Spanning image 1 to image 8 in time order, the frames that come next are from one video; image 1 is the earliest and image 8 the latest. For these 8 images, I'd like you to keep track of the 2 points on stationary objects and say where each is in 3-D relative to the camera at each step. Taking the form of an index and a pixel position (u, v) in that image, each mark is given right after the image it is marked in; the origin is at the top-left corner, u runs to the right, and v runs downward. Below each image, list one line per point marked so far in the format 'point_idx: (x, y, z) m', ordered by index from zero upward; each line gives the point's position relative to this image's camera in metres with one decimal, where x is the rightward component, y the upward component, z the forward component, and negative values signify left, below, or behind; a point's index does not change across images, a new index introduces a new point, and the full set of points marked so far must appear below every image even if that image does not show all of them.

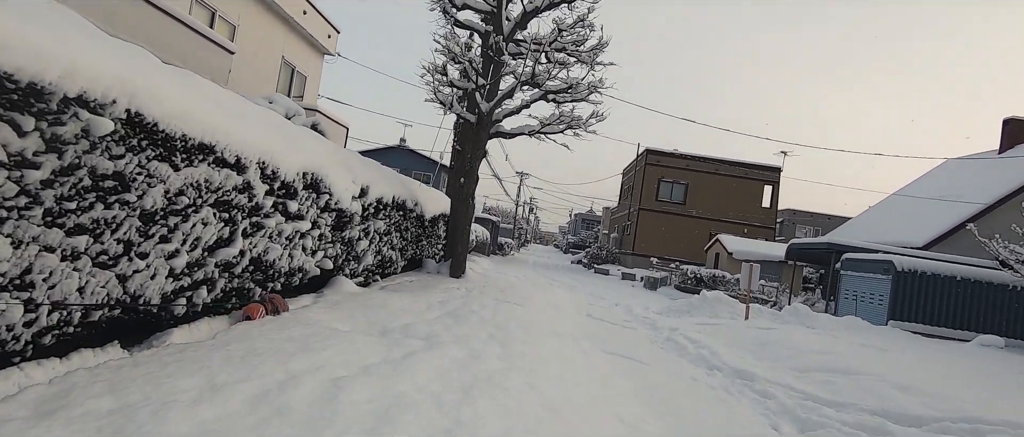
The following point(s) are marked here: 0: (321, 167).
0: (-1.5, +0.4, +4.4) m
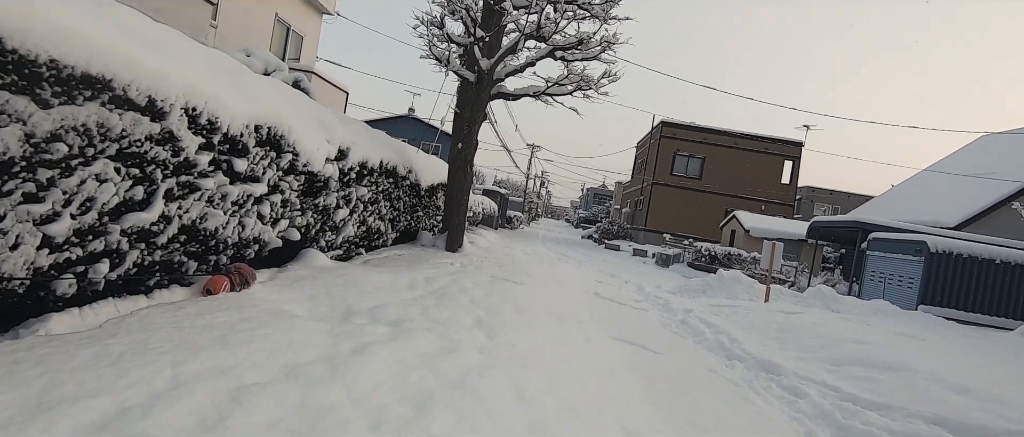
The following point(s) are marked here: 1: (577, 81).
0: (-1.6, +0.7, +3.7) m
1: (+0.8, +1.8, +7.0) m
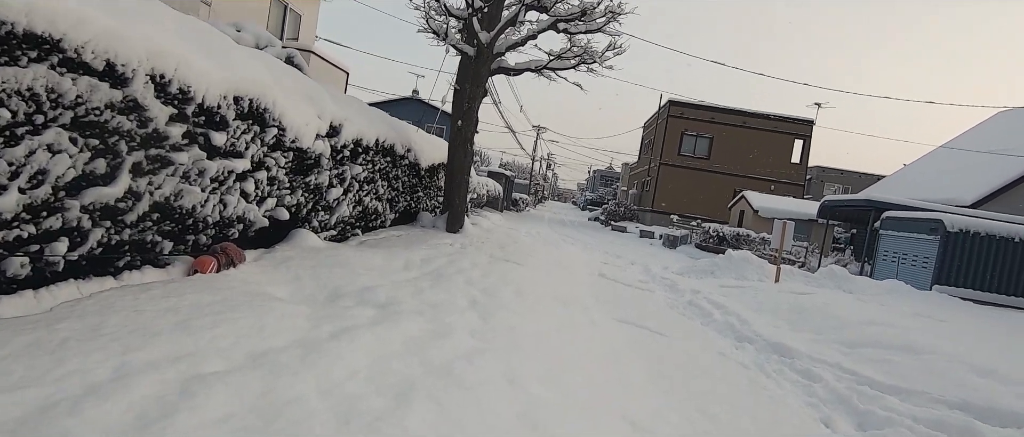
0: (-1.6, +0.8, +3.5) m
1: (+0.8, +2.0, +6.7) m
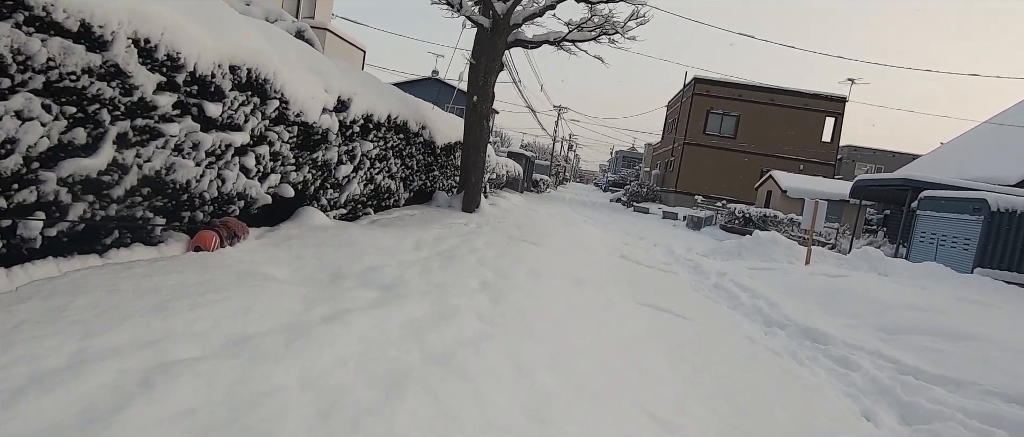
0: (-1.5, +1.0, +3.3) m
1: (+1.1, +2.3, +6.4) m
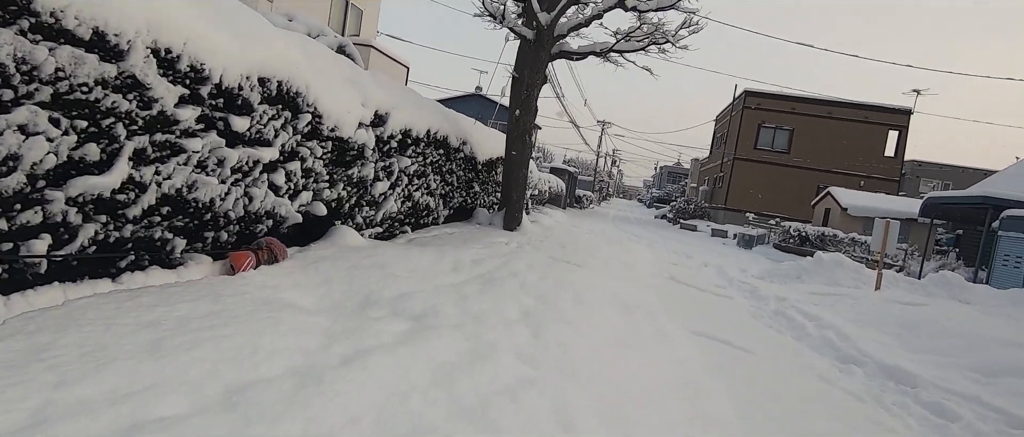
0: (-1.2, +0.8, +3.2) m
1: (+1.6, +2.0, +6.1) m
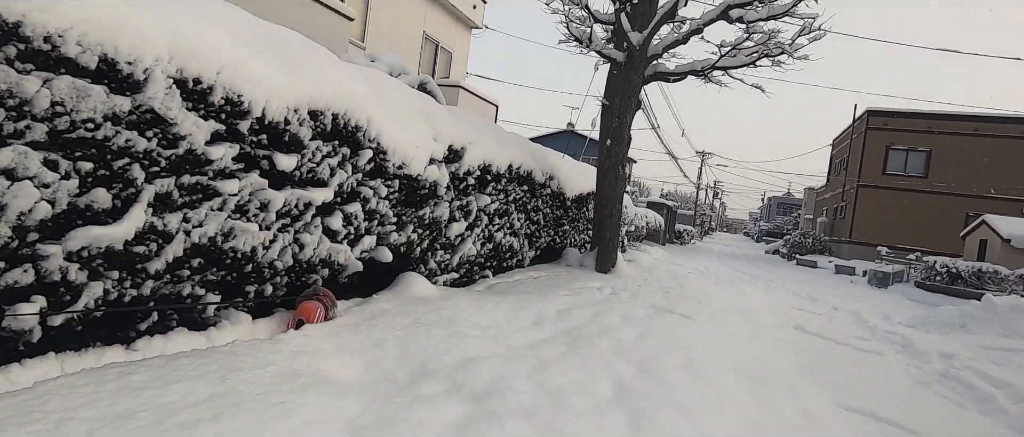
0: (-0.8, +0.6, +2.8) m
1: (+2.4, +1.7, +5.3) m
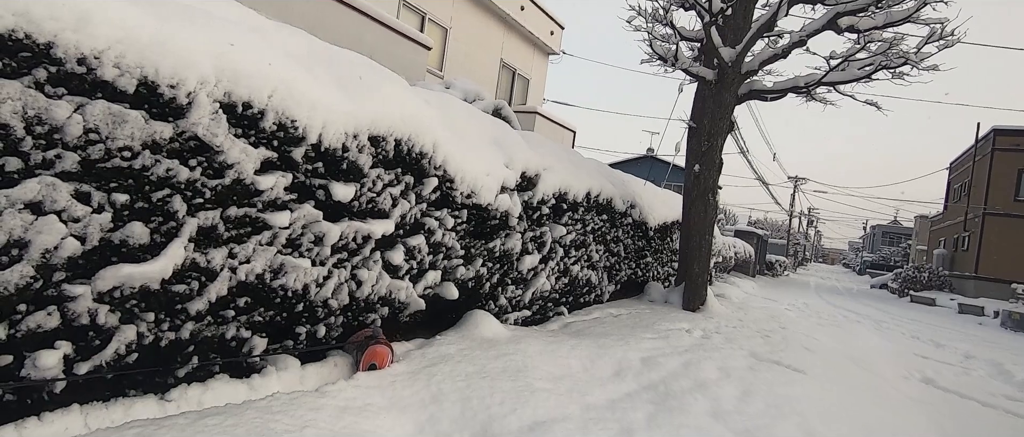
0: (-0.4, +0.4, +2.6) m
1: (+3.1, +1.4, +4.6) m
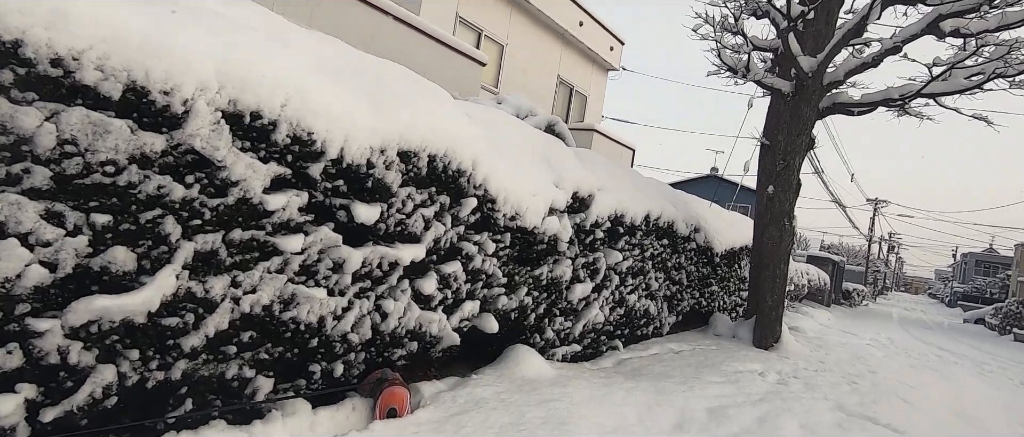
0: (-0.2, +0.3, +2.4) m
1: (+3.6, +1.1, +4.0) m
